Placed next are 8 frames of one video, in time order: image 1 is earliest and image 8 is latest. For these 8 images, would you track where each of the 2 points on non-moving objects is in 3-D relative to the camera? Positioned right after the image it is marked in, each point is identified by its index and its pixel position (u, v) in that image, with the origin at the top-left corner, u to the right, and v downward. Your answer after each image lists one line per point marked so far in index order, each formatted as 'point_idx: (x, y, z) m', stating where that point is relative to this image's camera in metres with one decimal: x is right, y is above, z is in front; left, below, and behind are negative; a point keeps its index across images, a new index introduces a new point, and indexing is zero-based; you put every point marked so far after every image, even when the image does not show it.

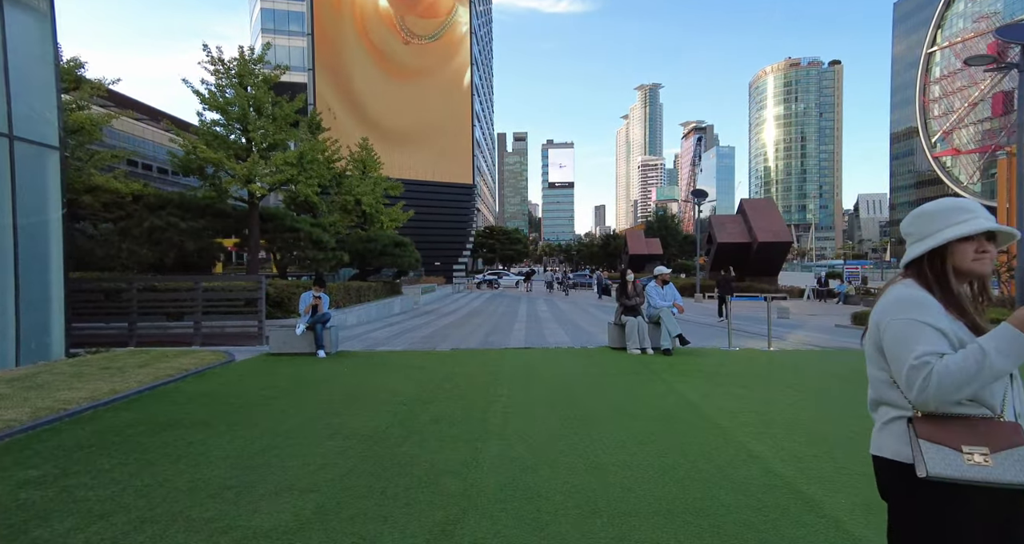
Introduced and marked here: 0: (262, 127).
0: (-6.9, +4.0, +13.2) m
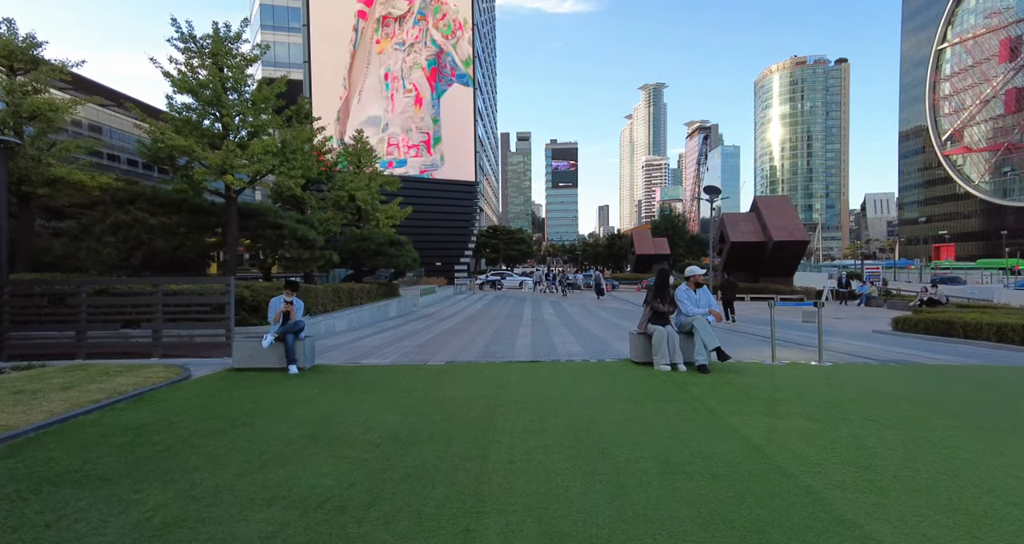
0: (-6.8, +4.0, +11.9) m
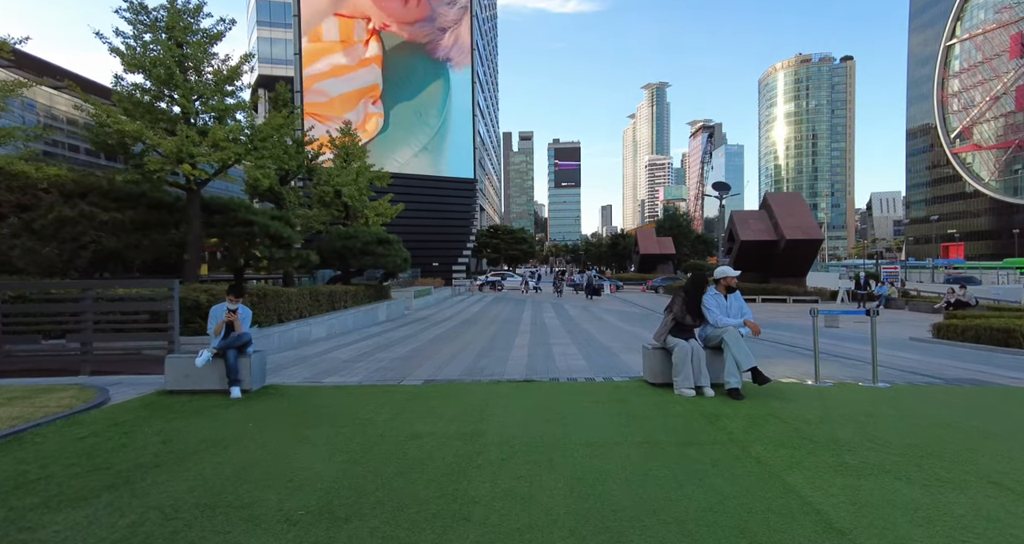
0: (-6.9, +4.0, +10.6) m
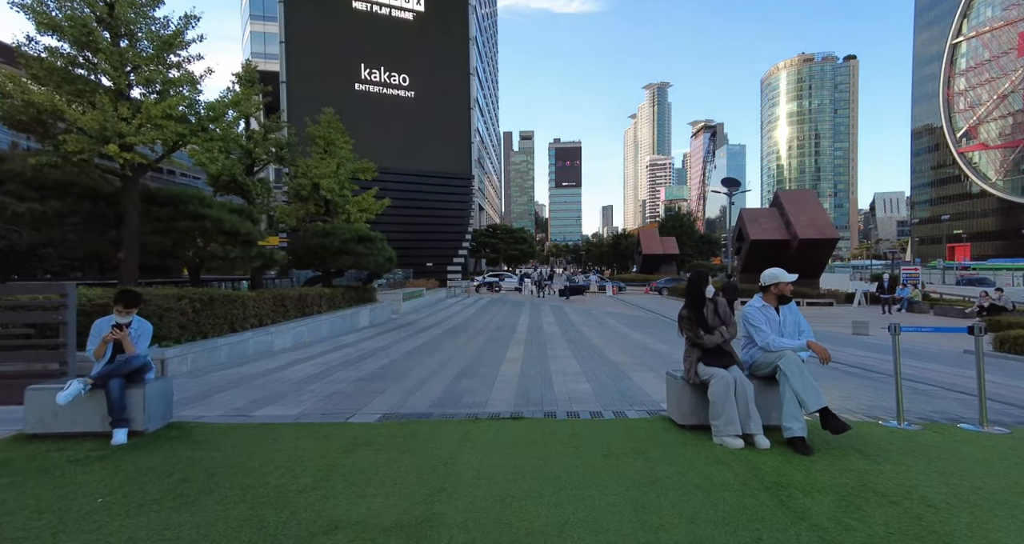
0: (-7.1, +4.0, +8.9) m
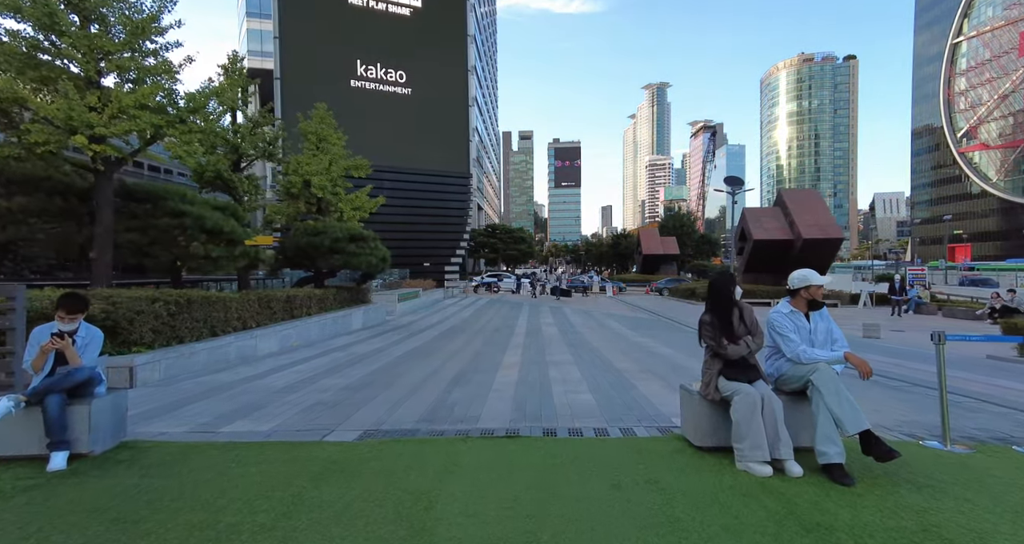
0: (-7.2, +3.9, +8.3) m
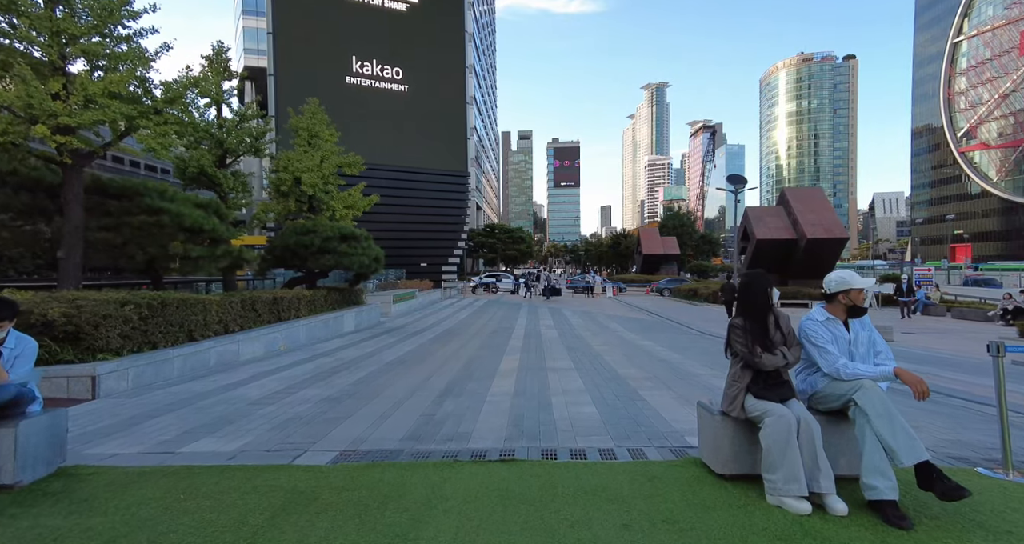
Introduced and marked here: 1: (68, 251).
0: (-7.2, +3.9, +7.7) m
1: (-8.0, +0.4, +8.6) m
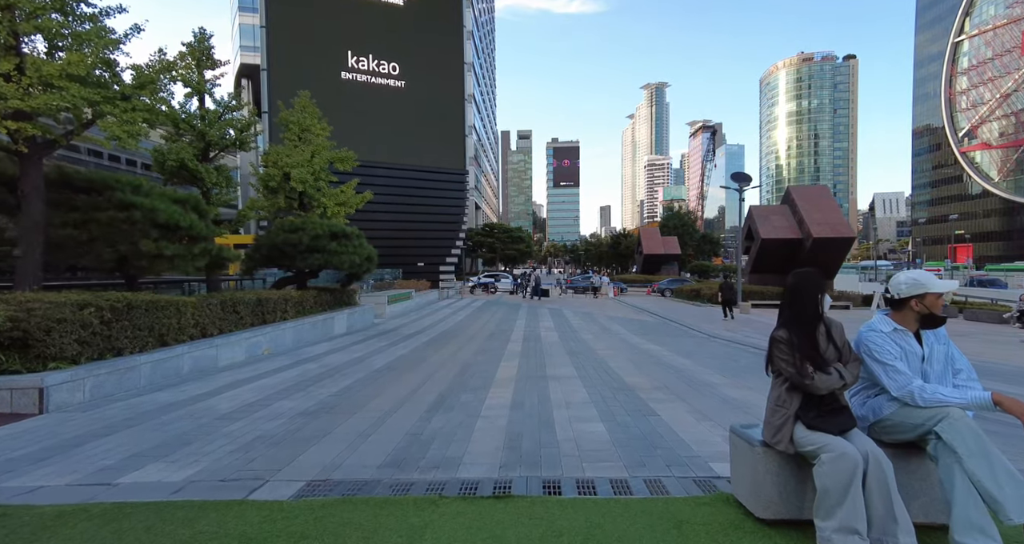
0: (-7.2, +3.9, +7.0) m
1: (-8.0, +0.4, +7.9) m
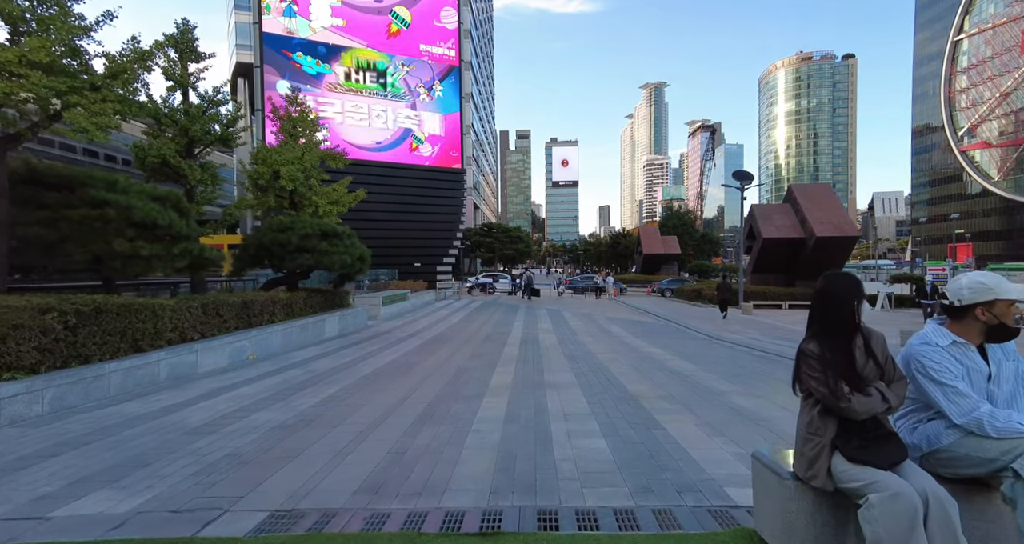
0: (-7.3, +3.9, +6.5) m
1: (-8.1, +0.4, +7.4) m
